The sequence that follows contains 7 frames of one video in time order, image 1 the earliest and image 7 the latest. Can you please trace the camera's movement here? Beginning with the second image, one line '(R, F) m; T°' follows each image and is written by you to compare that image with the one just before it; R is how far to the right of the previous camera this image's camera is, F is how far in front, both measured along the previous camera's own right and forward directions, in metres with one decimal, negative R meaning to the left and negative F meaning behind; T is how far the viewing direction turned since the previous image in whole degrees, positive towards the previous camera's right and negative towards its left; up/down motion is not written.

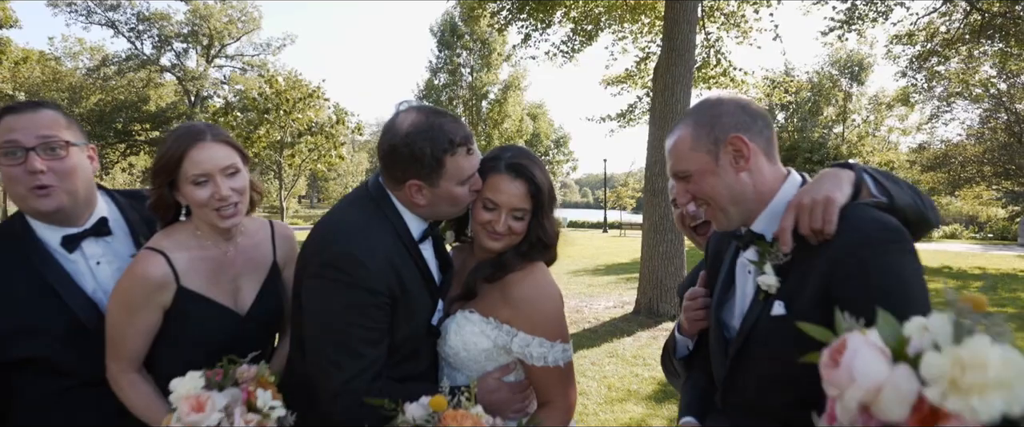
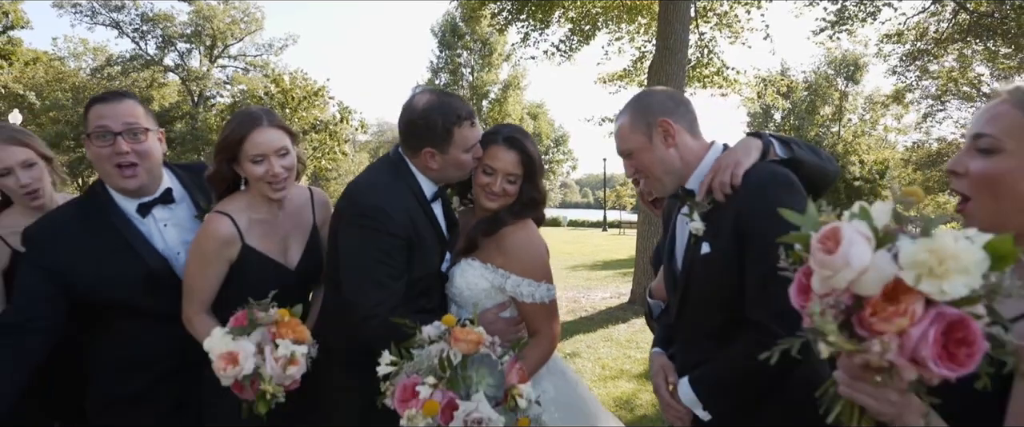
(0.0, -0.4) m; 0°
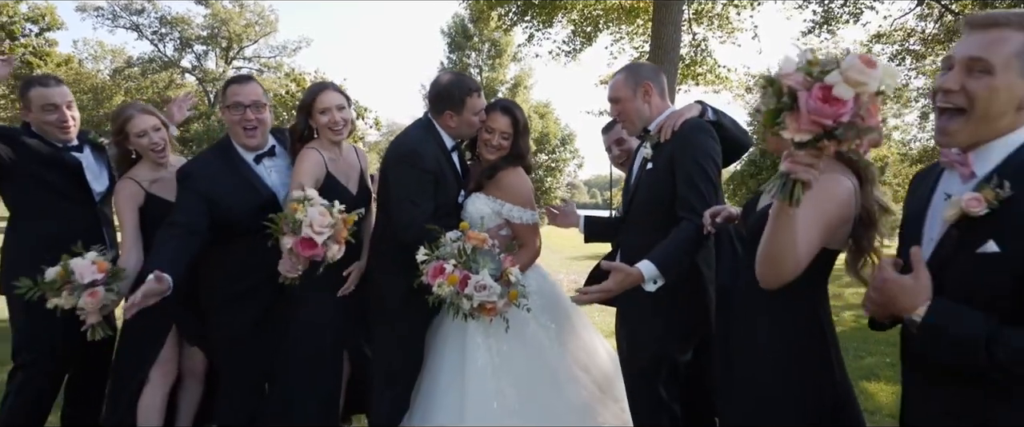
(+0.1, -1.0) m; -1°
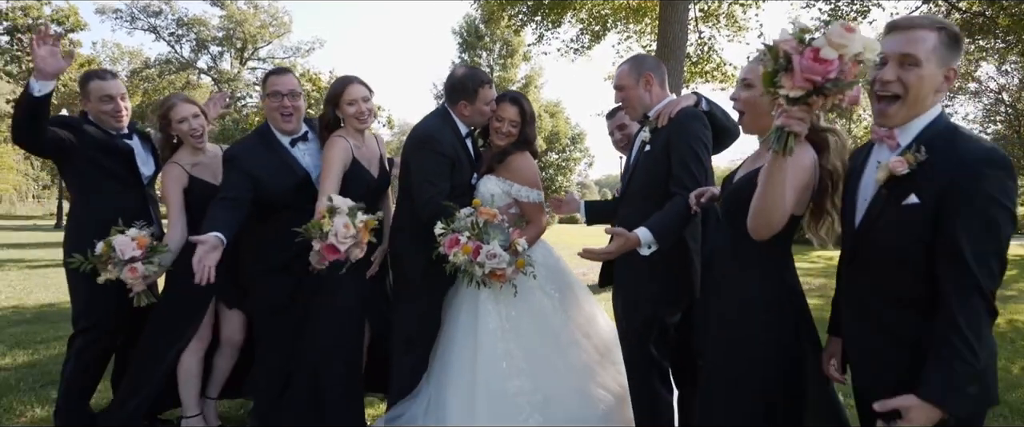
(0.0, -0.4) m; -1°
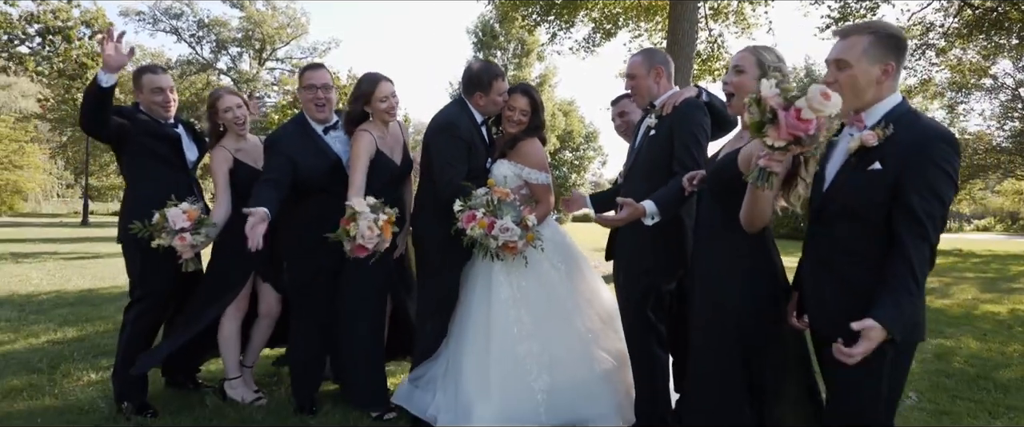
(0.0, -0.4) m; -1°
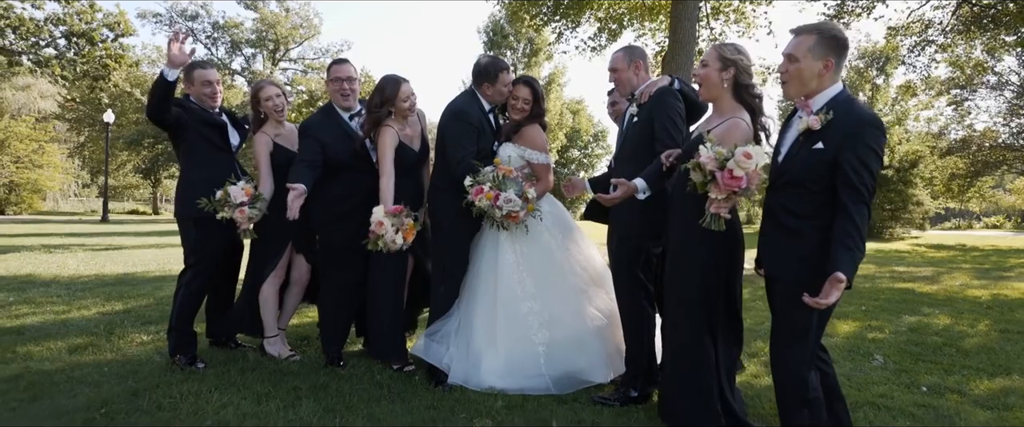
(0.0, -0.6) m; -1°
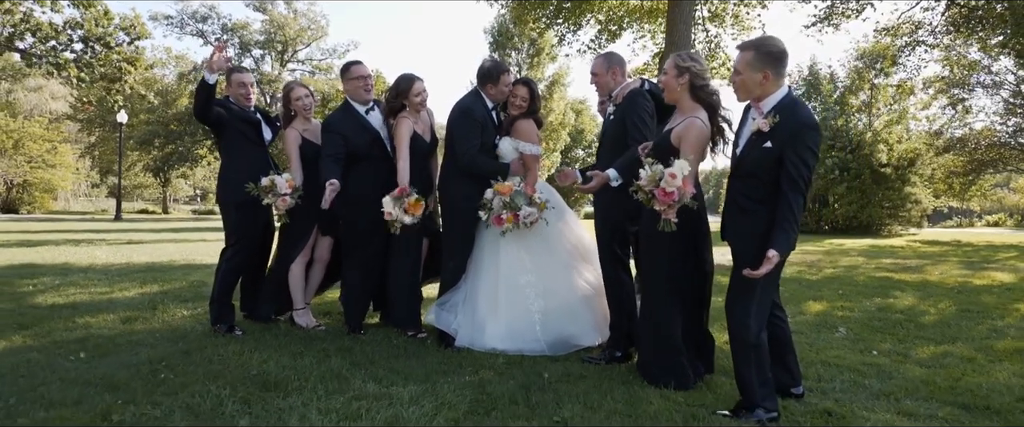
(0.0, -0.7) m; 0°
